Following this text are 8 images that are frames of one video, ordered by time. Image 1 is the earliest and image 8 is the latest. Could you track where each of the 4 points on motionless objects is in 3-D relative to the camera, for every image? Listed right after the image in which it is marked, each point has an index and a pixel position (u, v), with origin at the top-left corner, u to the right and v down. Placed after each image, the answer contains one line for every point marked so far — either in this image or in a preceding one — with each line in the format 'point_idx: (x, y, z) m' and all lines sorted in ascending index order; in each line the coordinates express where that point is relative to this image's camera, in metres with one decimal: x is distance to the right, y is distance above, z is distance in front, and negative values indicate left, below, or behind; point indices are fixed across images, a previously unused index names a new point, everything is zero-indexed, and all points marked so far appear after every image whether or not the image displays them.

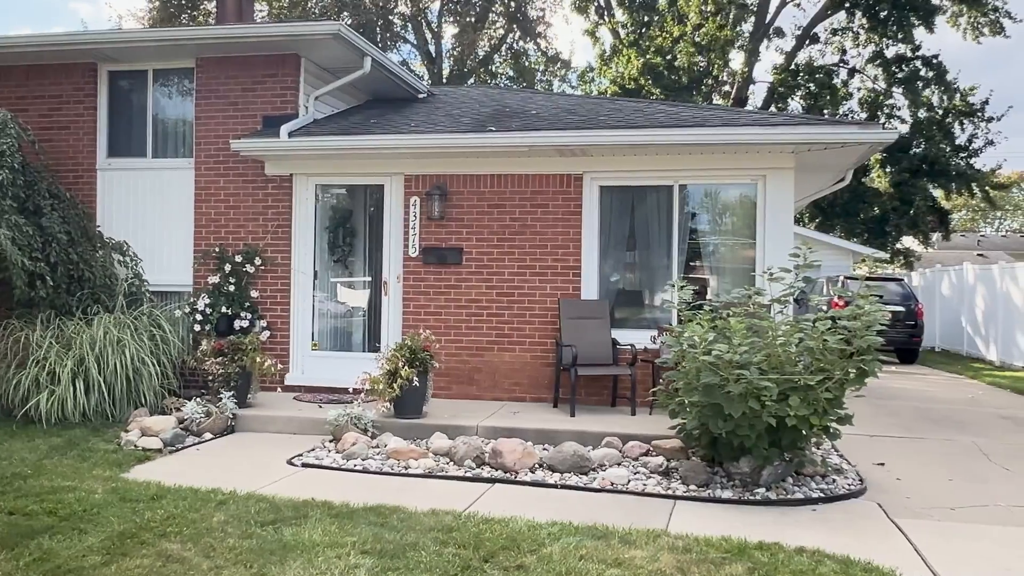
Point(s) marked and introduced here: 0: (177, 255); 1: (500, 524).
0: (-3.0, +0.3, +8.1) m
1: (0.0, -1.1, +4.2) m
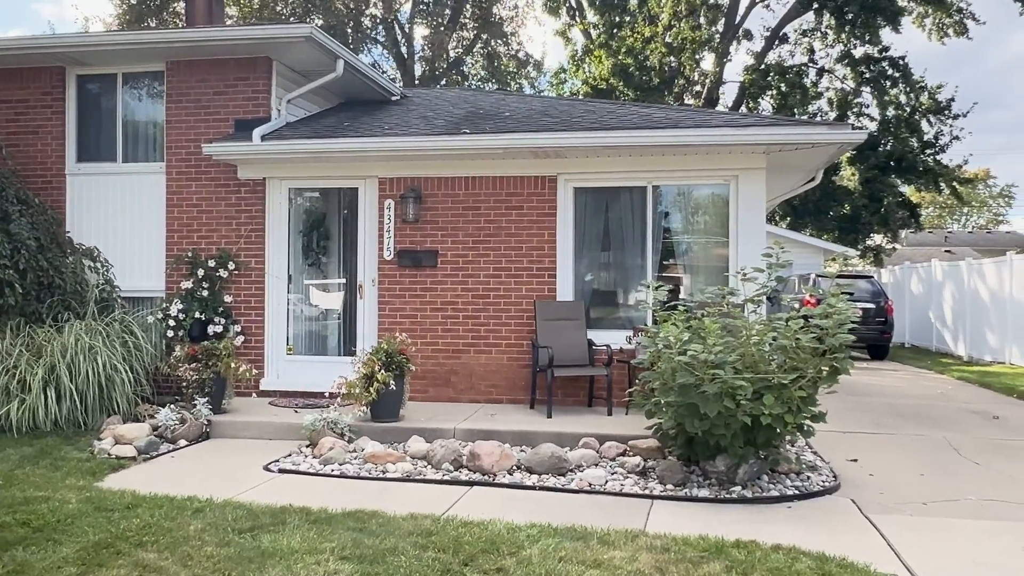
0: (-3.2, +0.3, +8.0) m
1: (-0.1, -1.1, +4.2) m
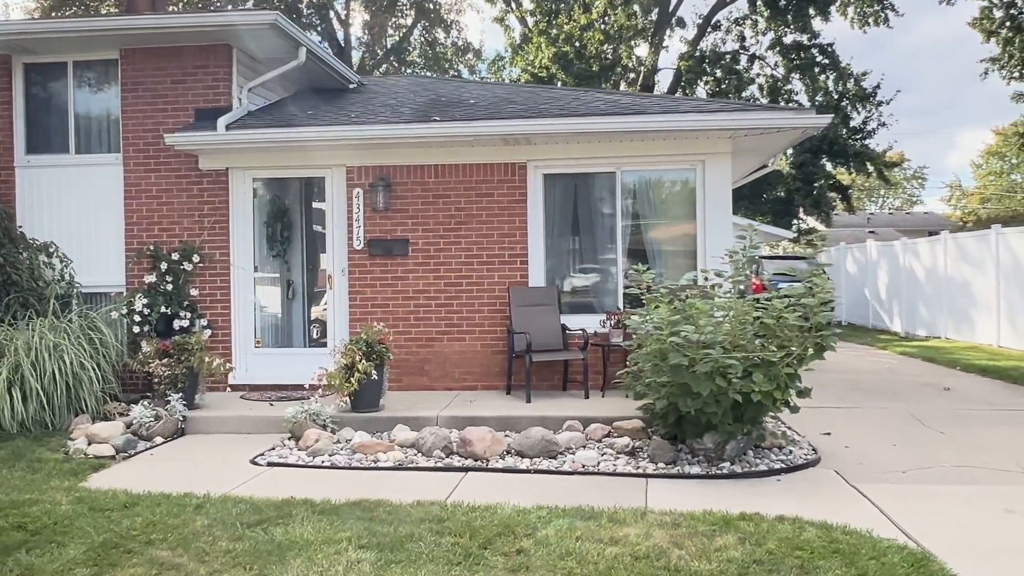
0: (-3.5, +0.3, +7.8) m
1: (-0.1, -1.1, +4.3) m
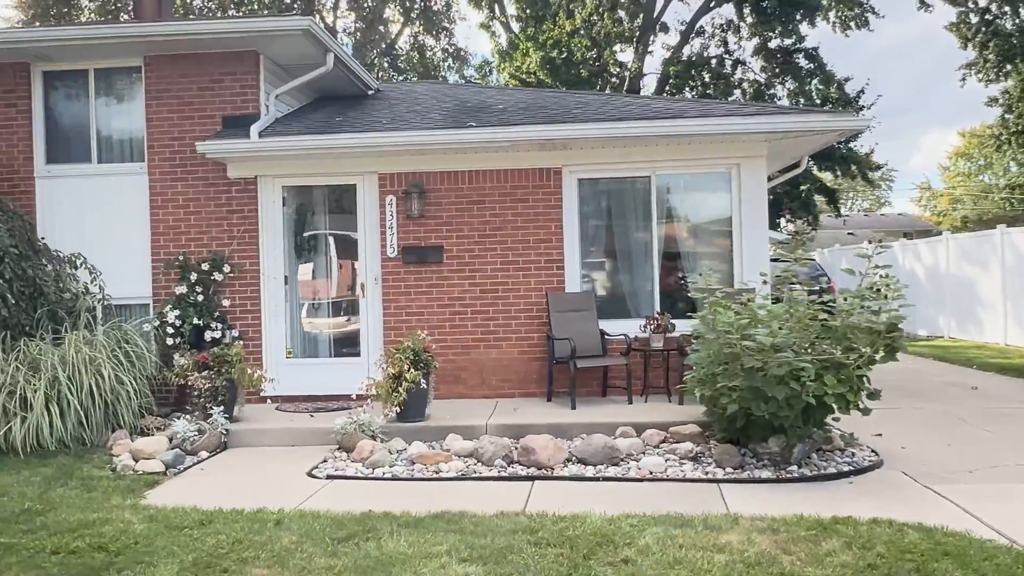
0: (-3.2, +0.2, +7.6) m
1: (+0.3, -1.1, +4.2) m
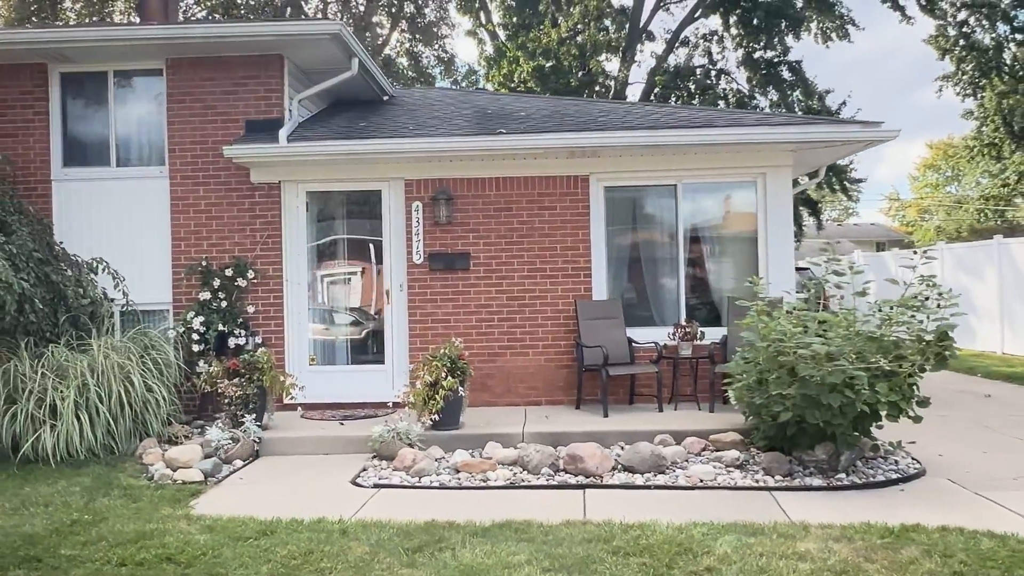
0: (-3.0, +0.2, +7.5) m
1: (+0.6, -1.1, +4.2) m
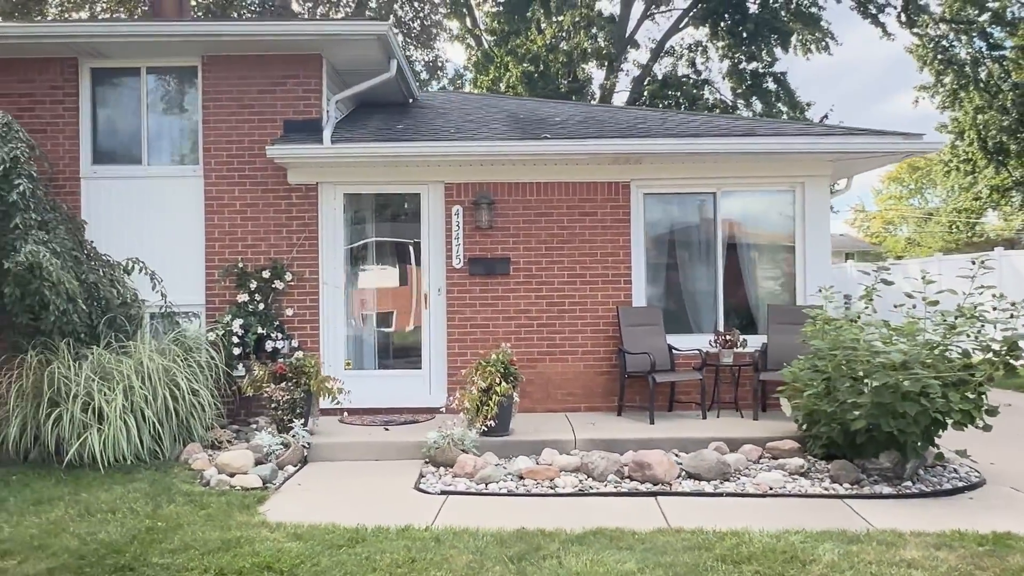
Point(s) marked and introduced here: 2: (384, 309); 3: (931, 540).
0: (-2.7, +0.1, +7.4) m
1: (+1.1, -1.2, +4.2) m
2: (-1.0, -0.2, +7.5) m
3: (+1.9, -1.1, +4.1) m
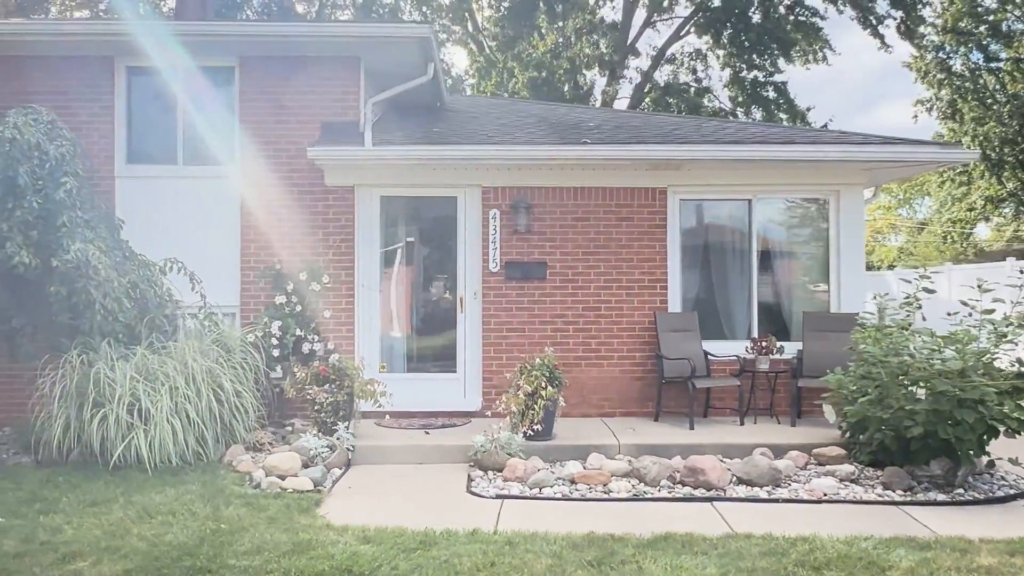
0: (-2.4, +0.1, +7.3) m
1: (+1.4, -1.2, +4.2) m
2: (-0.7, -0.2, +7.5) m
3: (+2.2, -1.2, +4.1) m
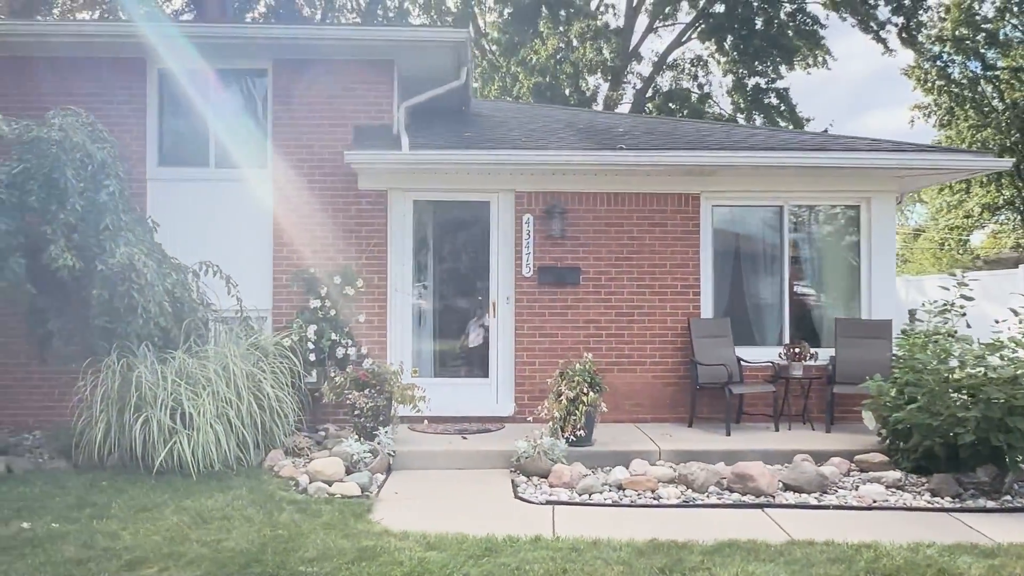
0: (-2.1, +0.1, +7.3) m
1: (+1.7, -1.2, +4.2) m
2: (-0.4, -0.2, +7.4) m
3: (+2.5, -1.2, +4.1) m
